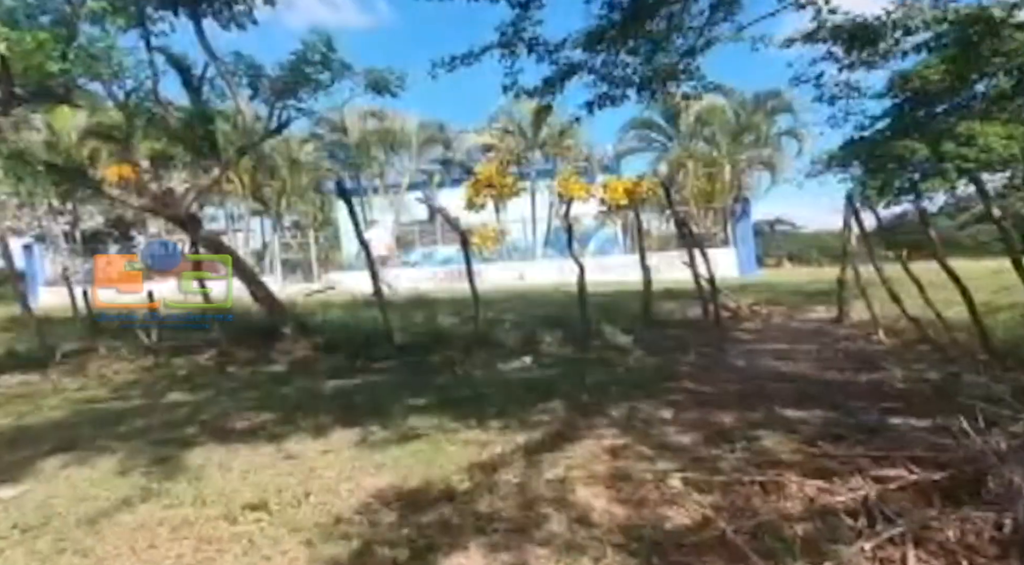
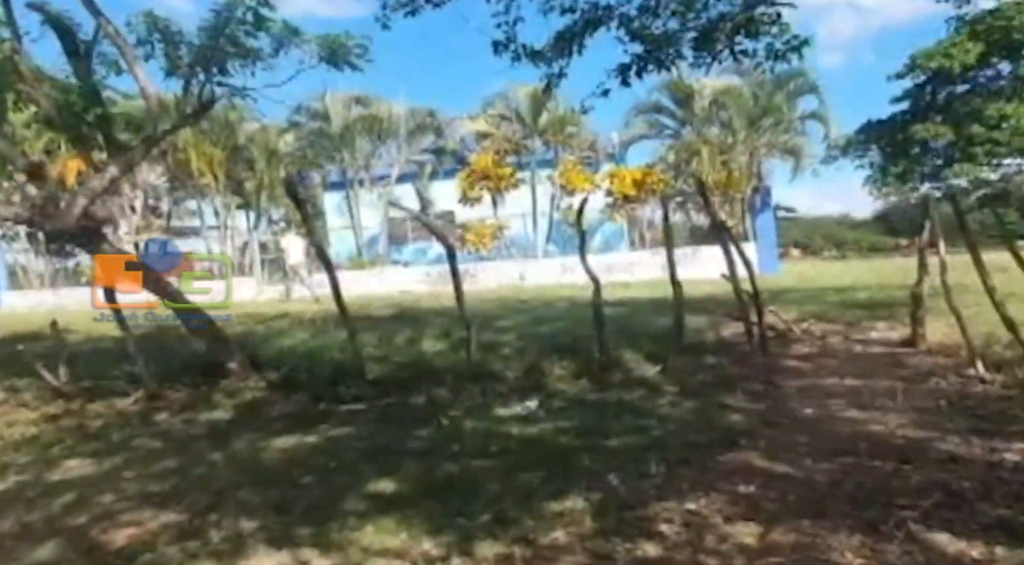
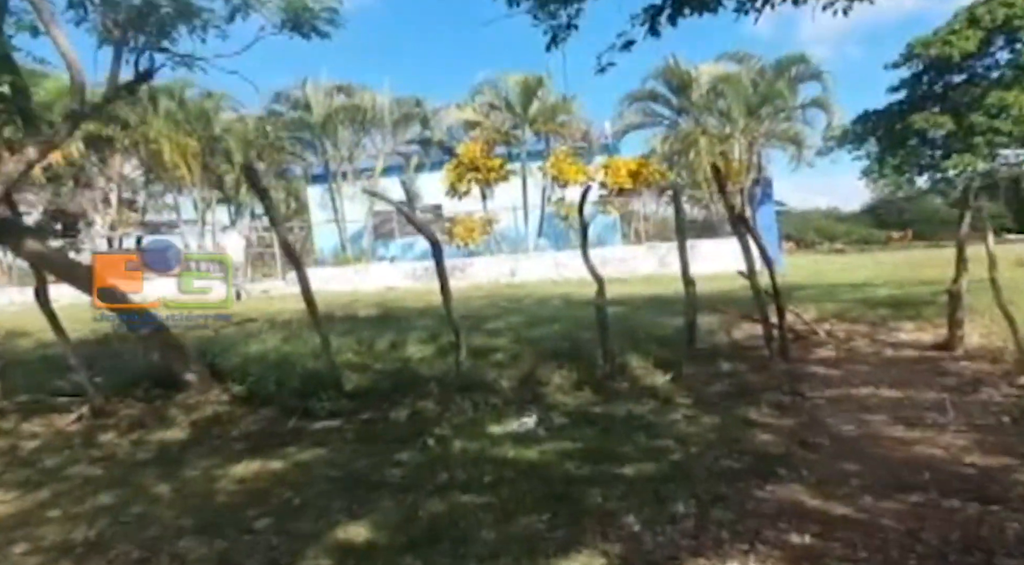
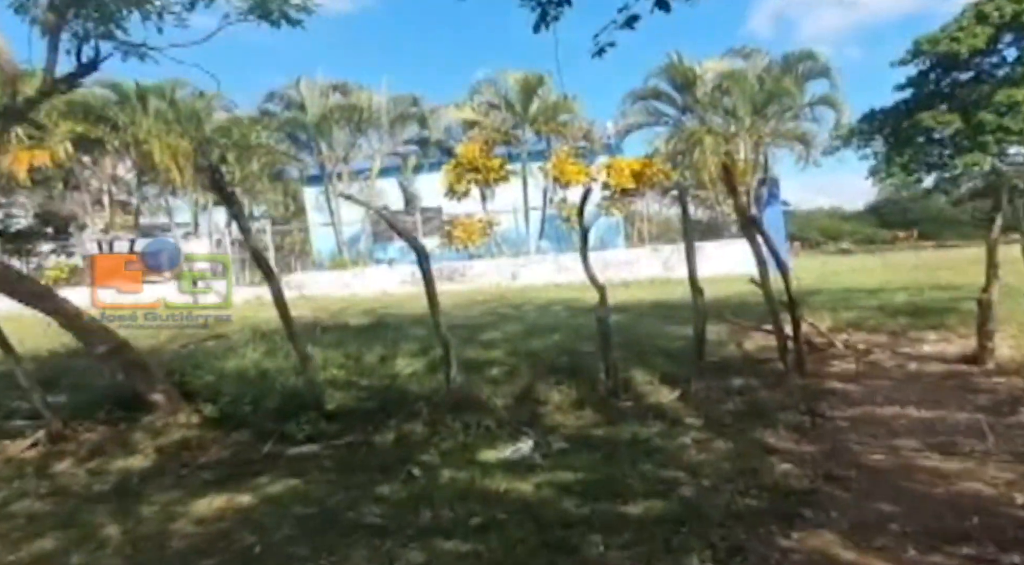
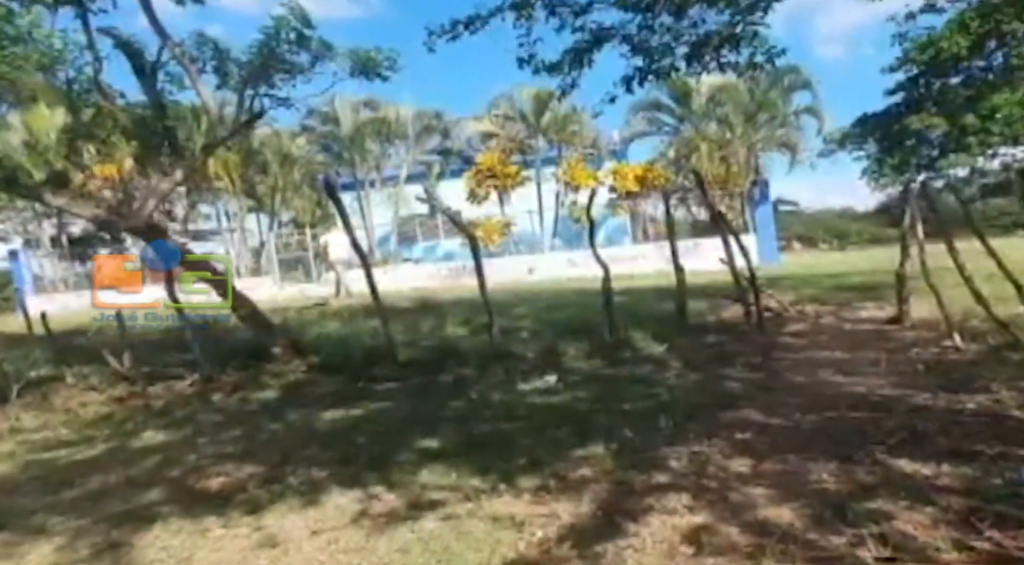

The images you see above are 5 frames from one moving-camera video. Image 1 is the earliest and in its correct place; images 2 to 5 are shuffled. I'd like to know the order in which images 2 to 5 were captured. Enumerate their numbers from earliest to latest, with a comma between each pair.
5, 2, 3, 4
